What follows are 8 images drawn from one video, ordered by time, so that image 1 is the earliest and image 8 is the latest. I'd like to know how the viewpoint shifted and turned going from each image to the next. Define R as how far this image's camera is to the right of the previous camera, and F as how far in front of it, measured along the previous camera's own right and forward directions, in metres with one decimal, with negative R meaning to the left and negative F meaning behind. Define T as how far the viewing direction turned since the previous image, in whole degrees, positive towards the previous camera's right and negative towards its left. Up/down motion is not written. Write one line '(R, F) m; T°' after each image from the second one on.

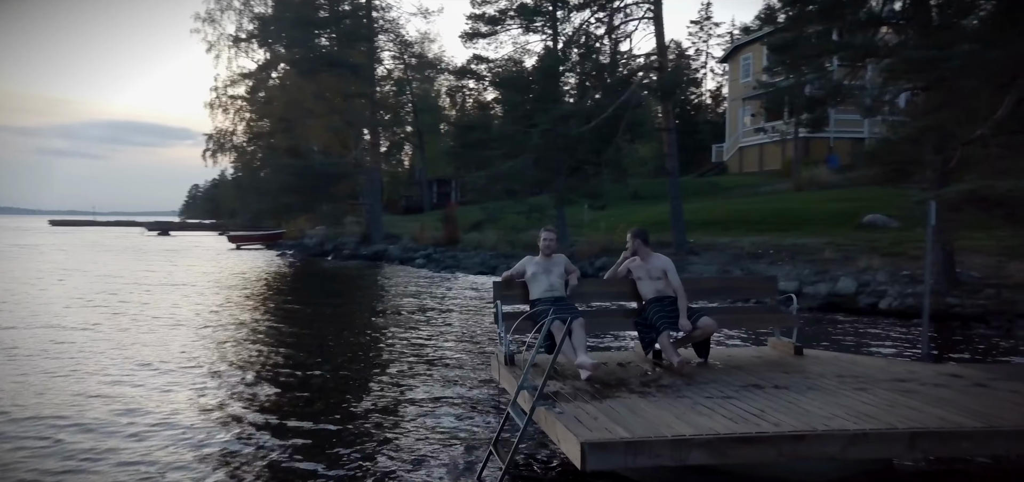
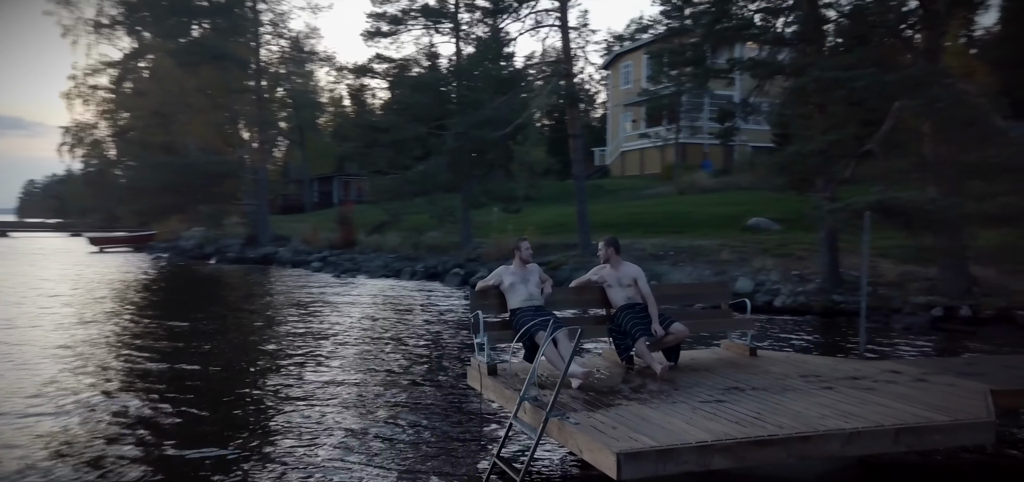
(-0.9, 0.0) m; +10°
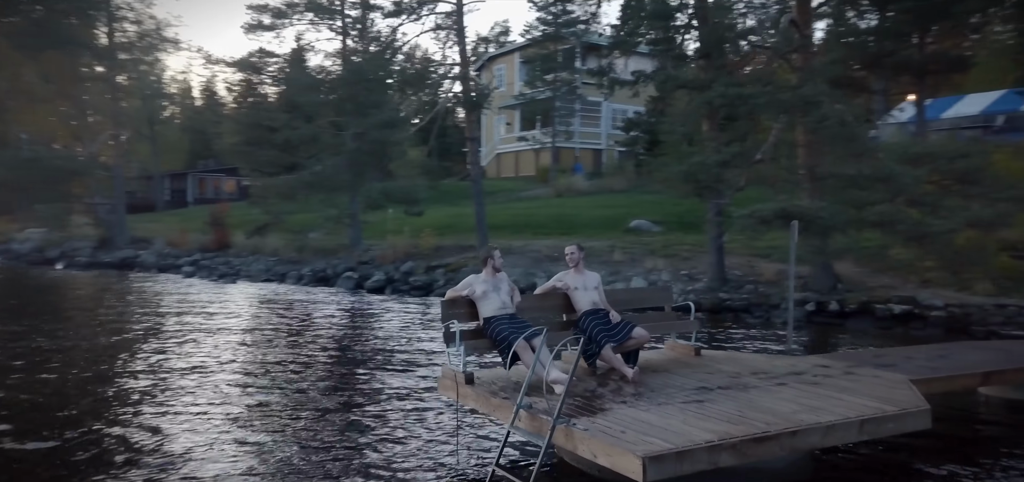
(-1.0, 0.0) m; +11°
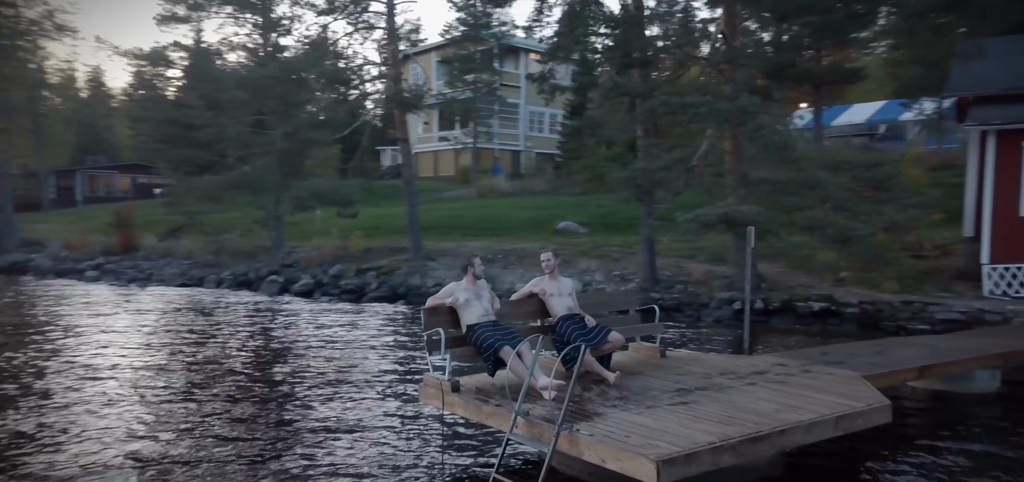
(-0.7, 0.0) m; +7°
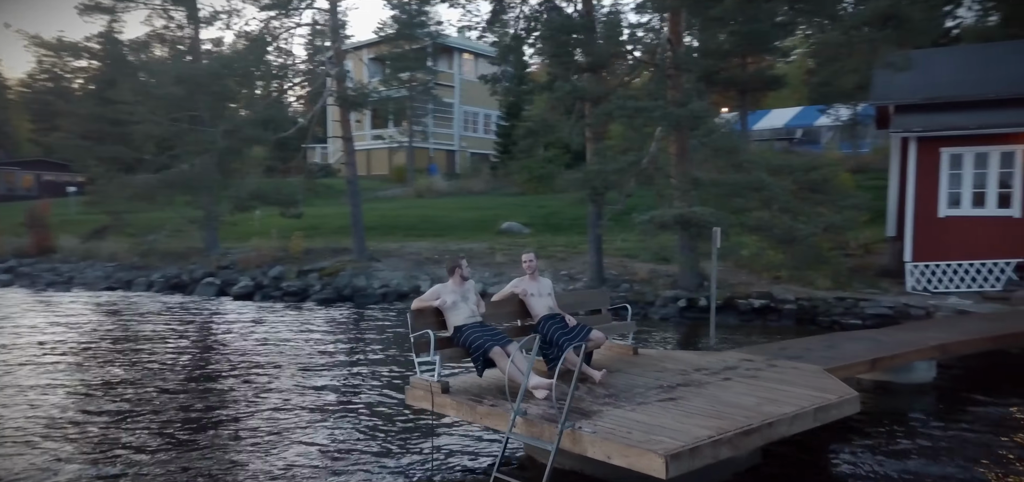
(-0.6, 0.0) m; +6°
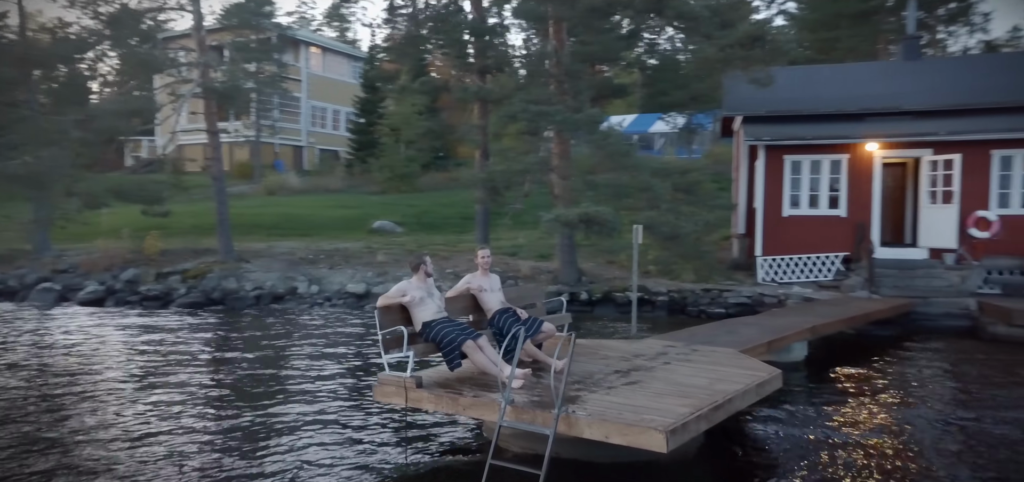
(-1.2, -0.1) m; +13°
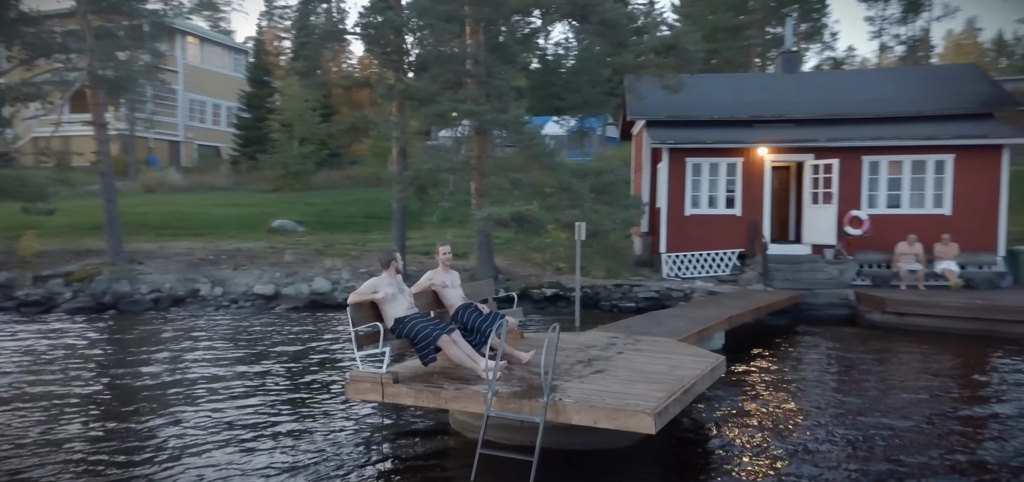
(-0.9, -0.1) m; +10°
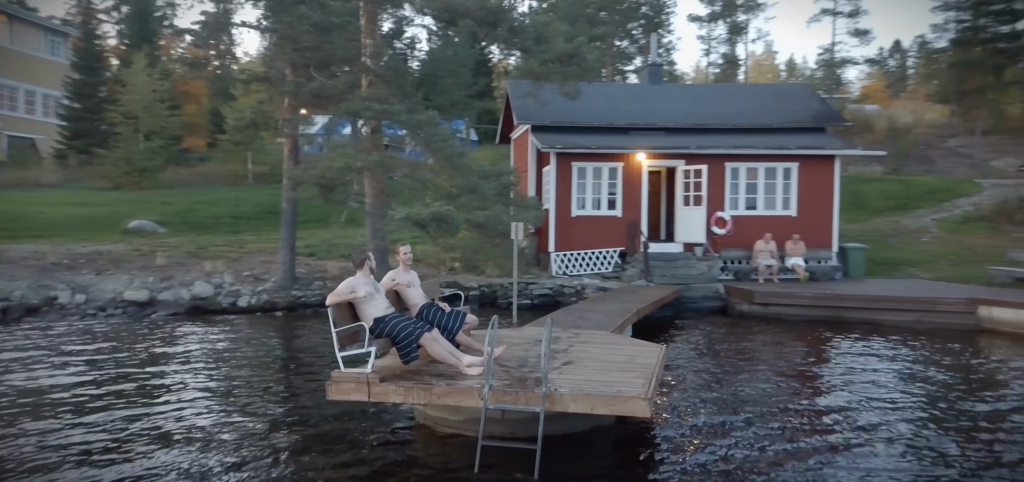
(-1.3, 0.0) m; +13°
